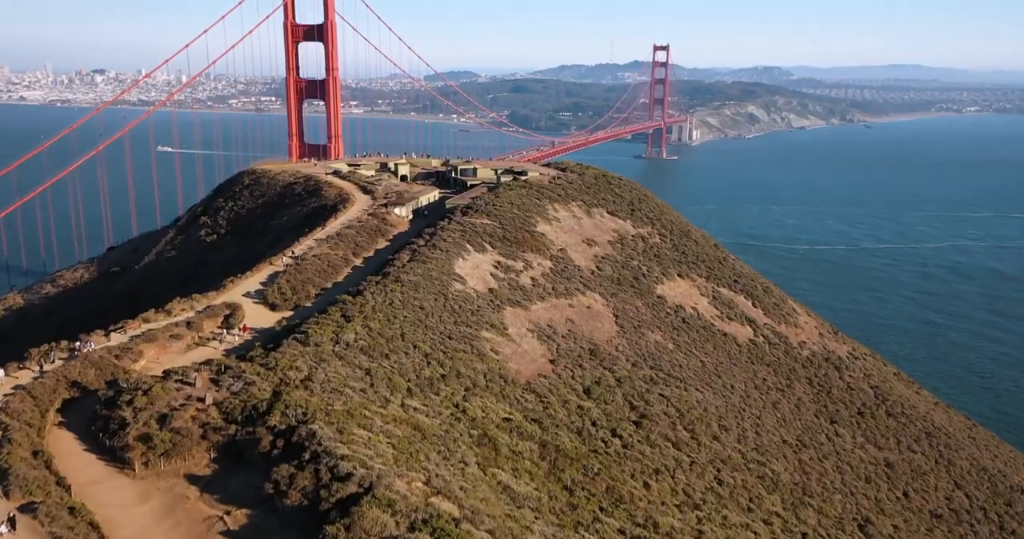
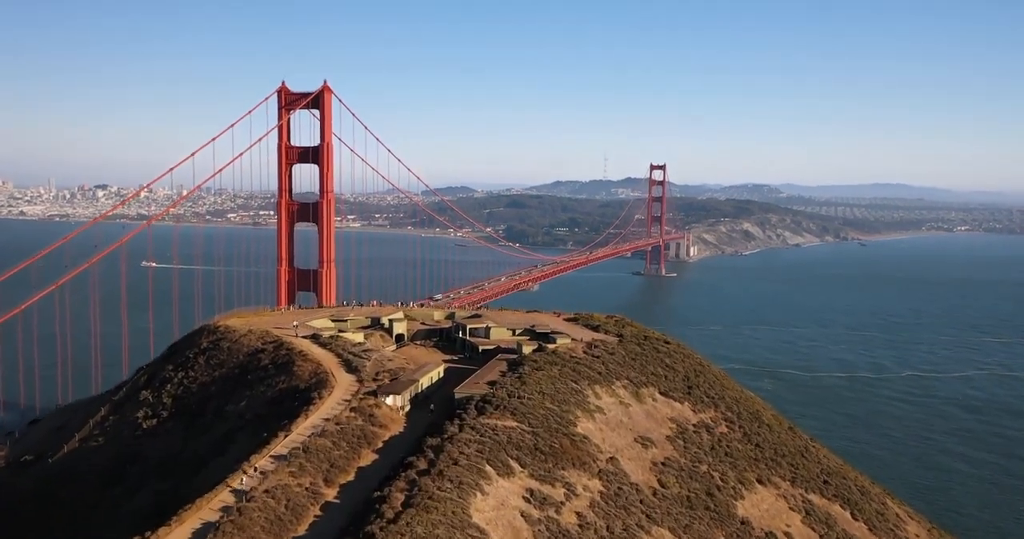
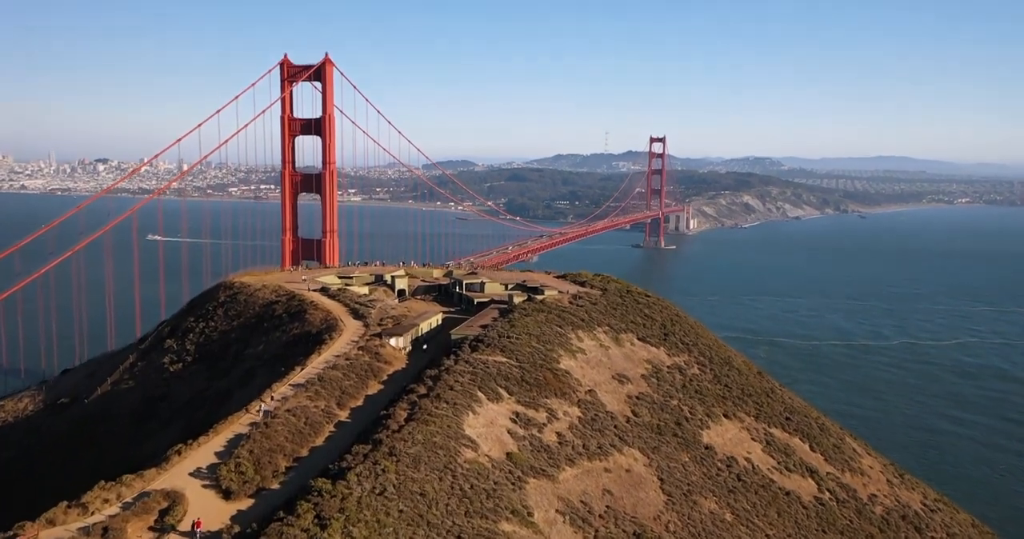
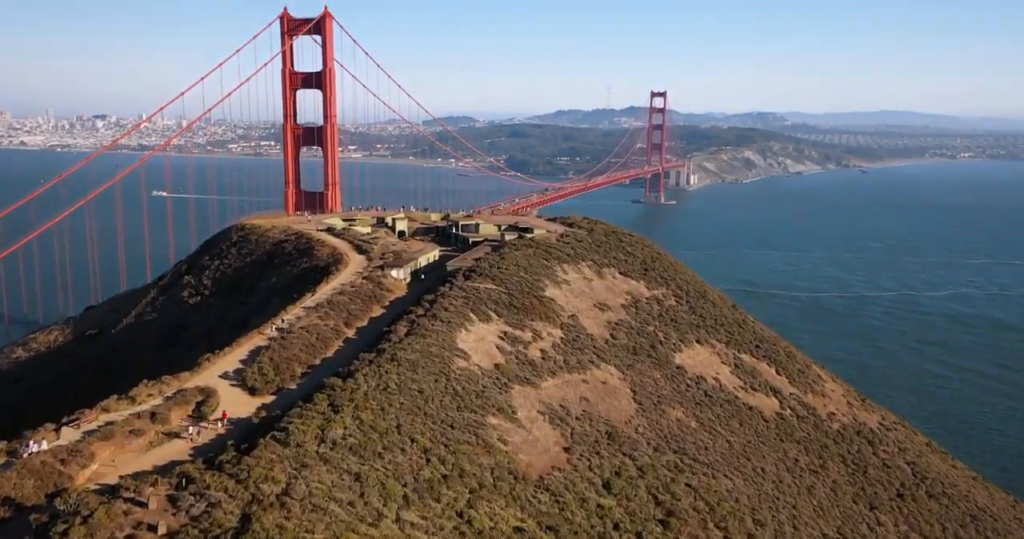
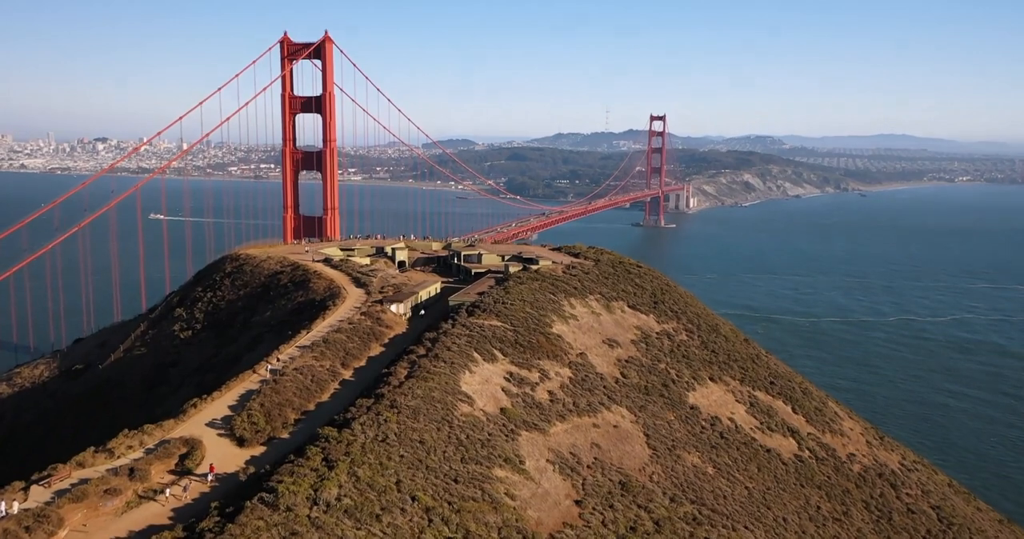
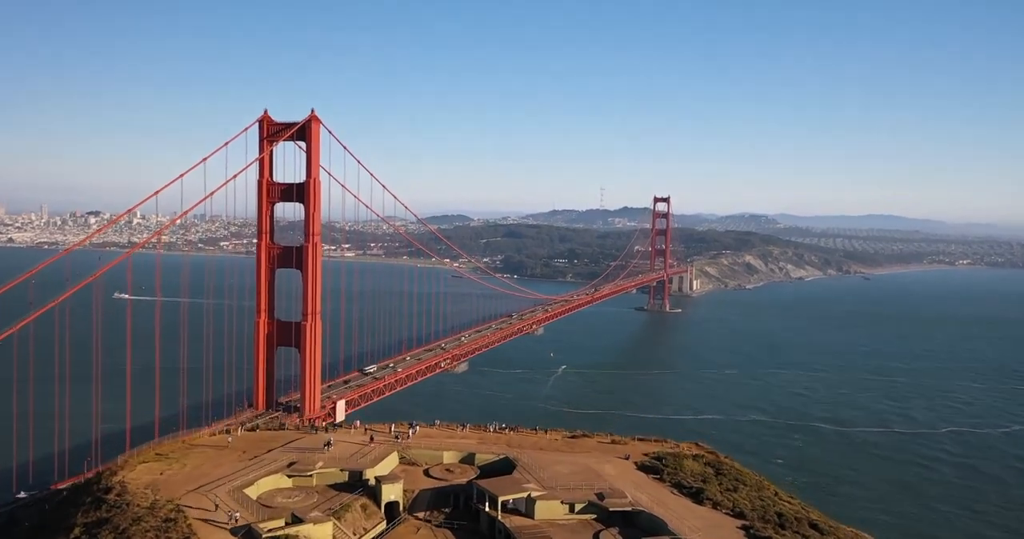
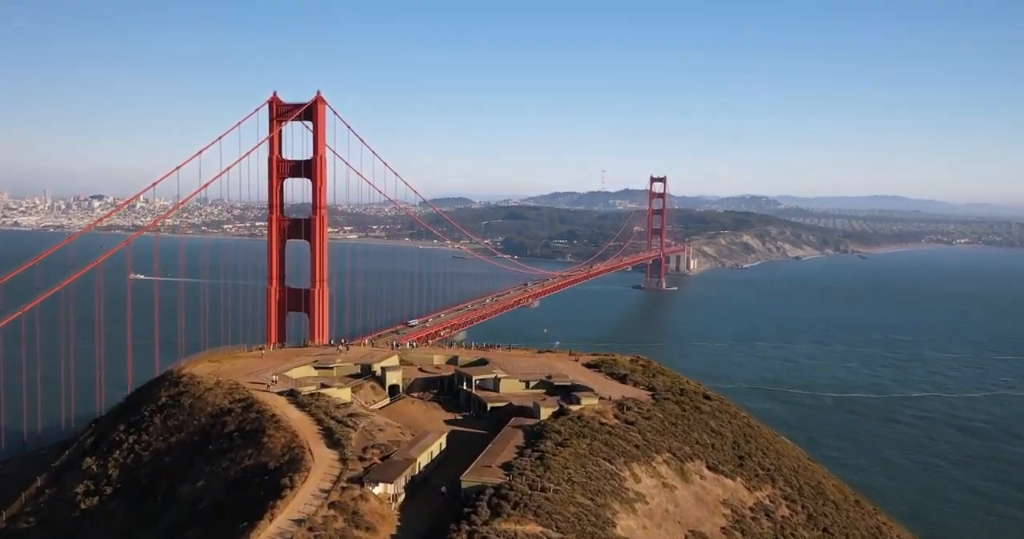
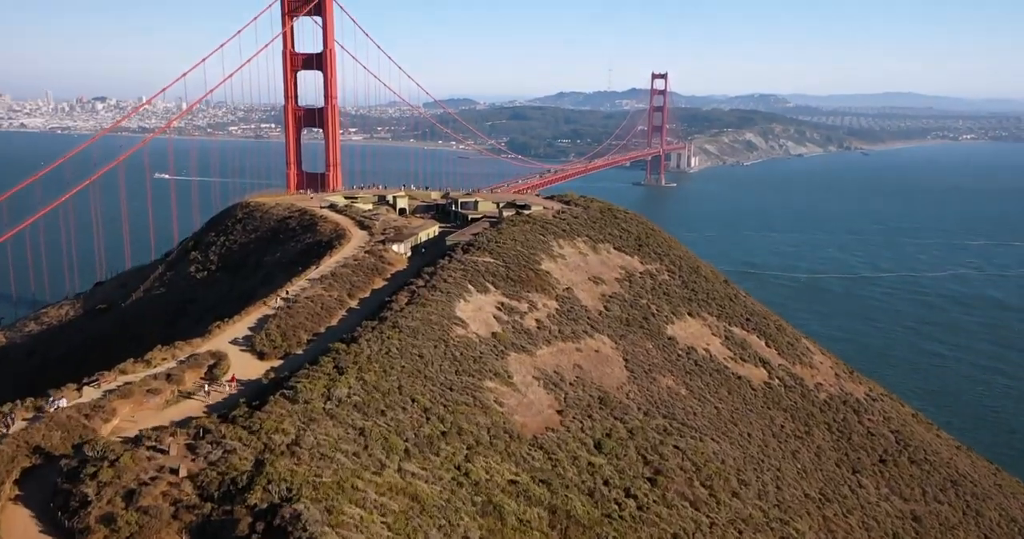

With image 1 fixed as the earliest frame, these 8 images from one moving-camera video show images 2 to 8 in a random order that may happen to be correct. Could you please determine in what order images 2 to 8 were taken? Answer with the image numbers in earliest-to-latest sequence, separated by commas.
8, 4, 5, 3, 2, 7, 6
